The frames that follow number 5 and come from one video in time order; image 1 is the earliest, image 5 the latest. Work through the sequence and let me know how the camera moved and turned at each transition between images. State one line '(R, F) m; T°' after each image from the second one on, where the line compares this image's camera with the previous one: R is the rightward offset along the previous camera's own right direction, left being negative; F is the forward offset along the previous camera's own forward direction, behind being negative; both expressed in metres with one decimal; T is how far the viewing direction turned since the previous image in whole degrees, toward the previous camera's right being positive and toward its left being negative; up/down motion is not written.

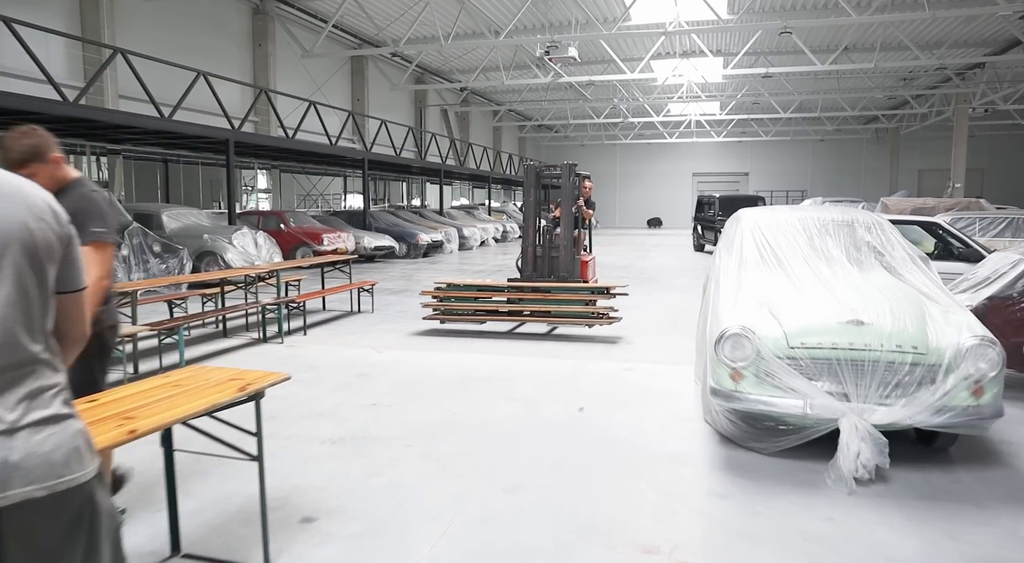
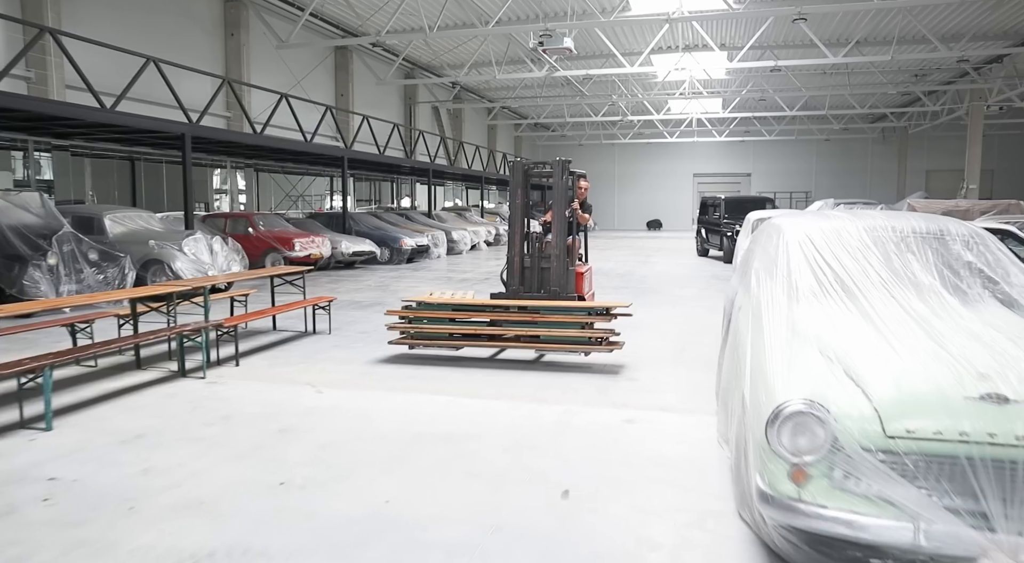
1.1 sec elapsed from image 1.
(+0.2, +1.2) m; 0°
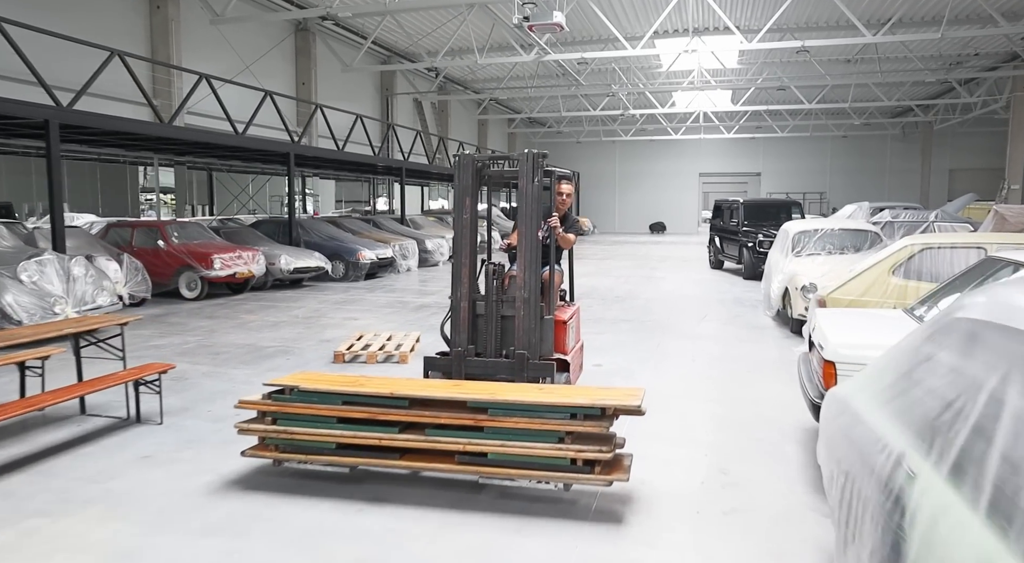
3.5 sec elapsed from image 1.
(+0.5, +2.7) m; 0°
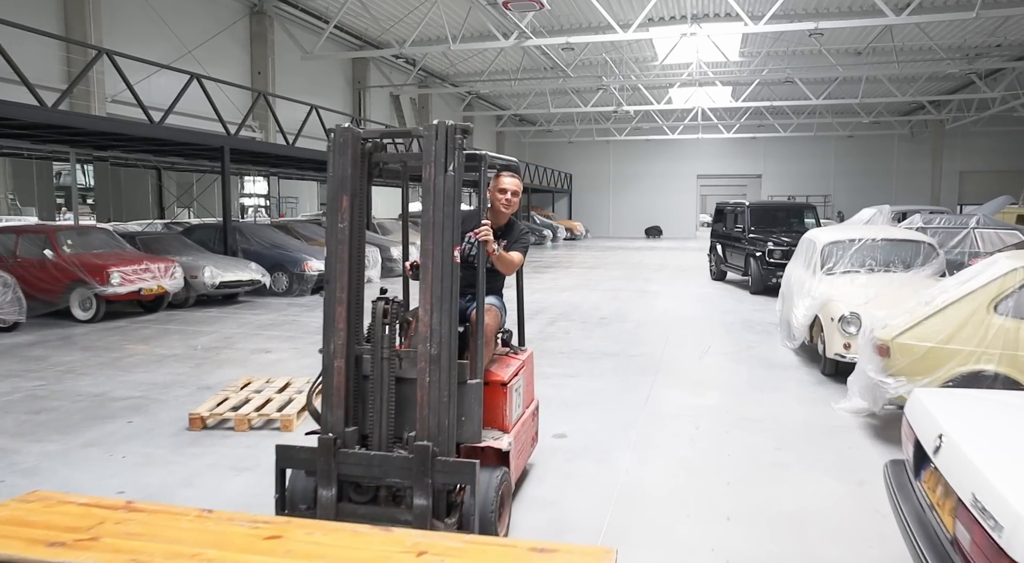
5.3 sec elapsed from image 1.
(+0.5, +2.0) m; 0°
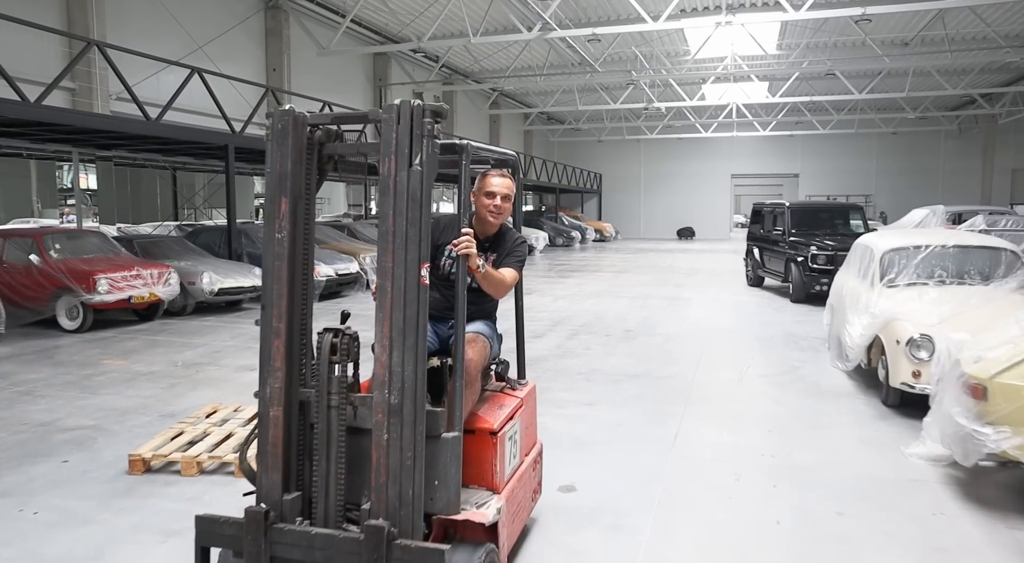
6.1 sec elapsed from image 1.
(+0.2, +0.8) m; -3°
